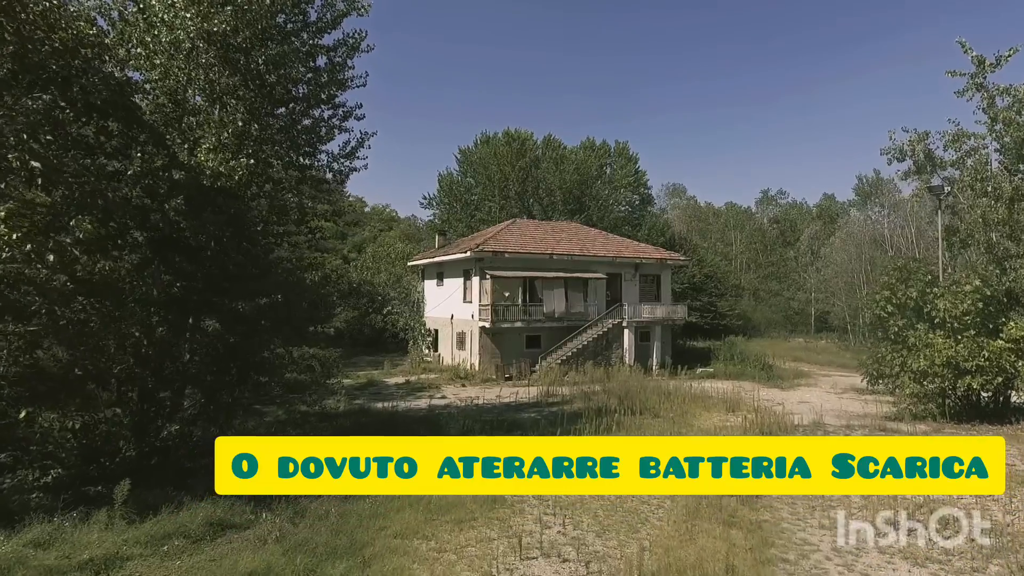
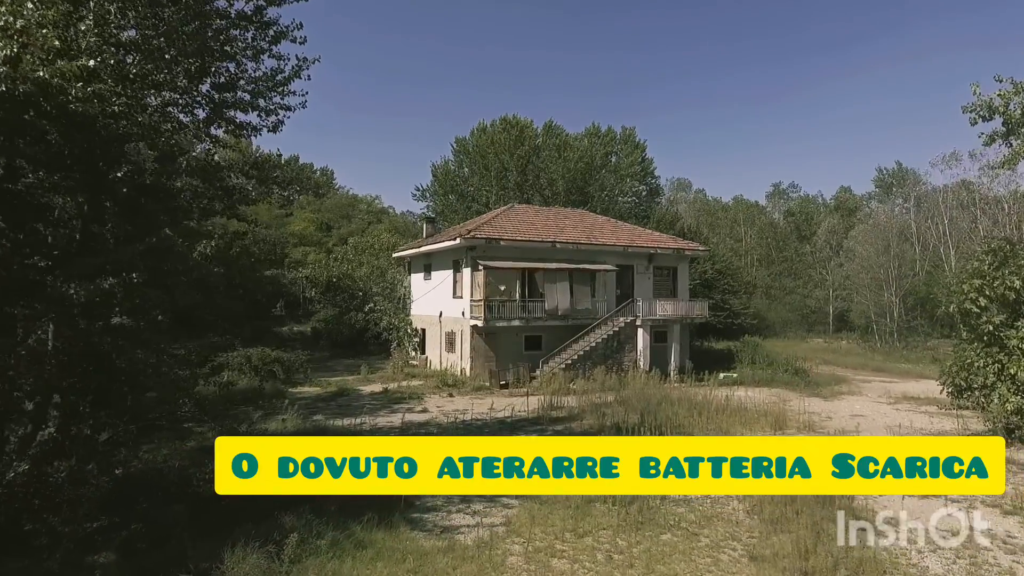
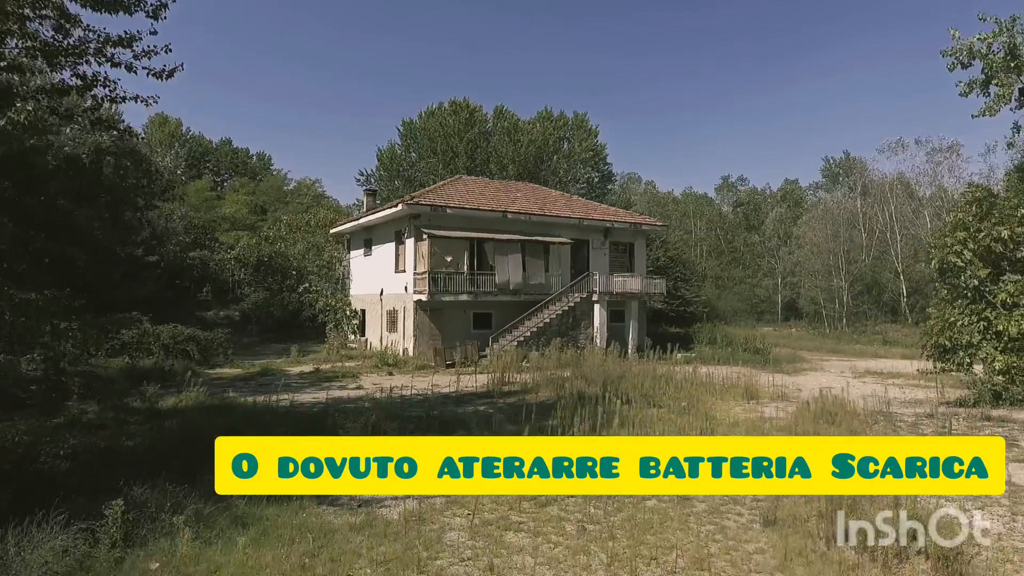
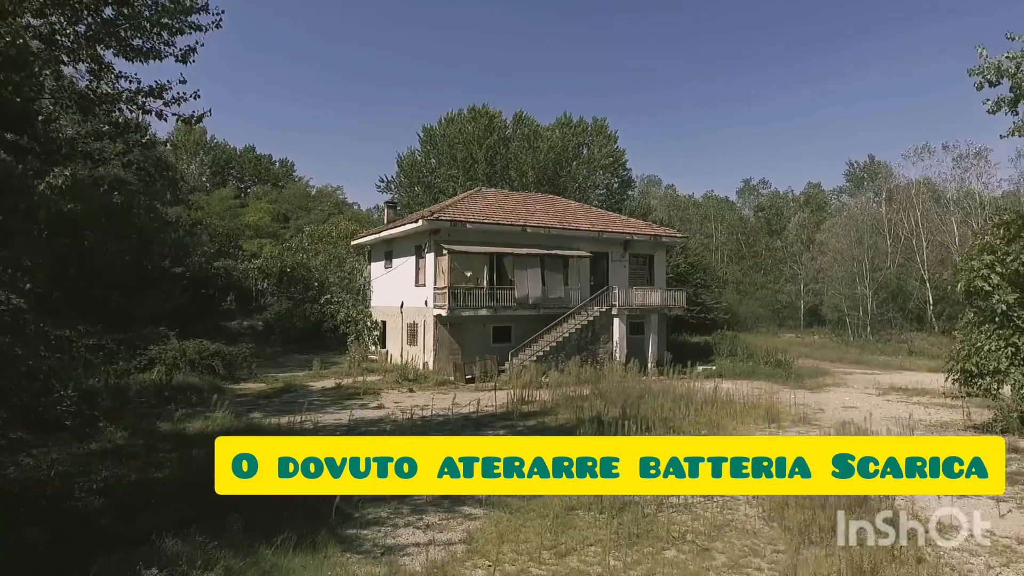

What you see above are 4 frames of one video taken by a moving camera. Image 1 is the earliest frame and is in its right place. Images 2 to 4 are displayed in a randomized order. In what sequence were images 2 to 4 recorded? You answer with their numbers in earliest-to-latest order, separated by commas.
2, 4, 3
